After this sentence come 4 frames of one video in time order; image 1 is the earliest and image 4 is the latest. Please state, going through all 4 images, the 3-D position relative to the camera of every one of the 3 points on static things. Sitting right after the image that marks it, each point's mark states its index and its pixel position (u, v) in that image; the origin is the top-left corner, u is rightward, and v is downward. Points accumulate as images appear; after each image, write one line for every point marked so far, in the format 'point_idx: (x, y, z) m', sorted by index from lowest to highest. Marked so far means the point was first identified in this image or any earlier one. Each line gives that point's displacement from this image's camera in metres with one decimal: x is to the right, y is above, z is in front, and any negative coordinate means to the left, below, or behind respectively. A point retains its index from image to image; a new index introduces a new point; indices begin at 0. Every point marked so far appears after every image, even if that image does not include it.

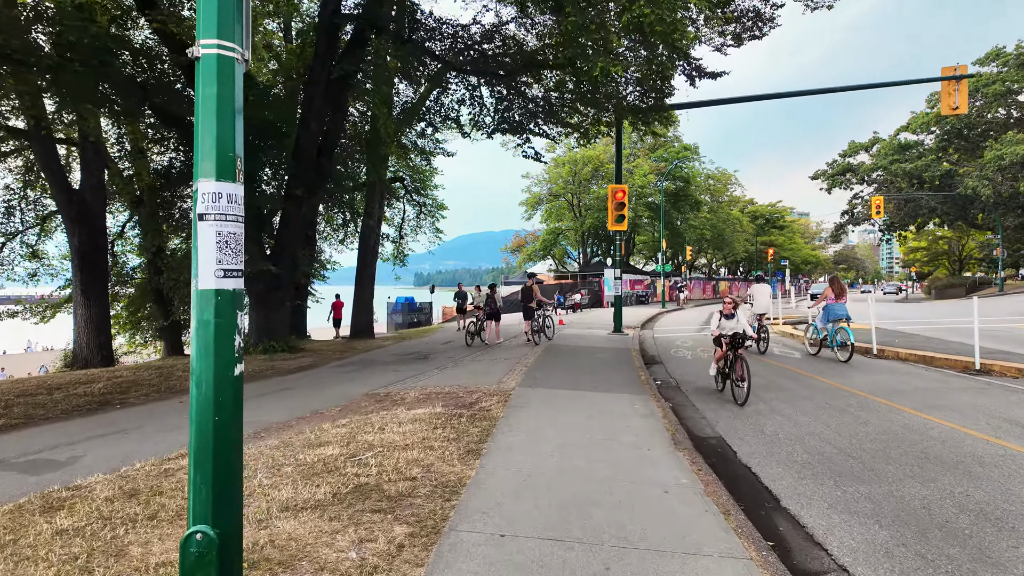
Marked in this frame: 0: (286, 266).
0: (-5.1, +0.5, +13.1) m
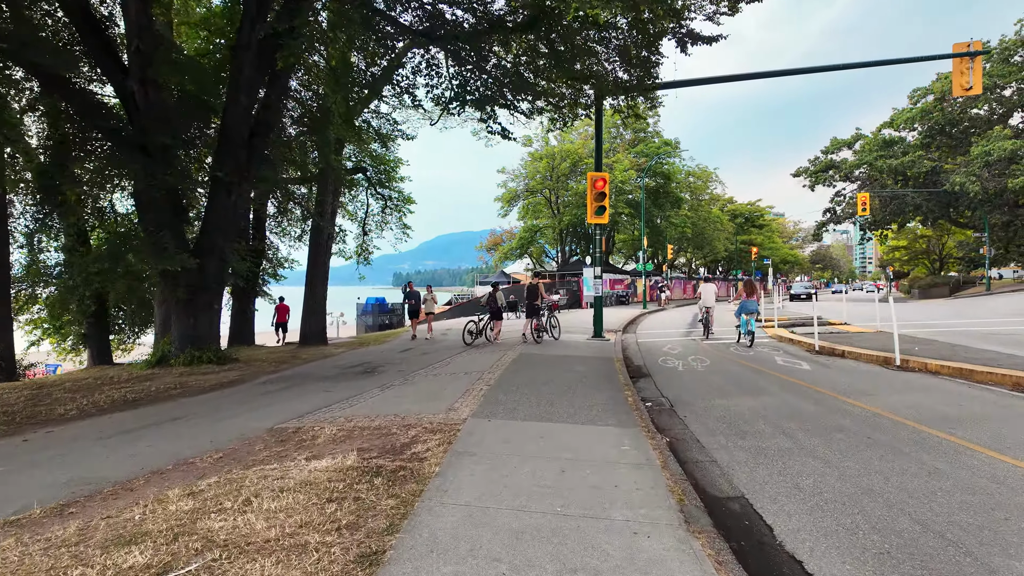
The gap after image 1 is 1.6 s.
0: (-5.7, +0.5, +11.3) m
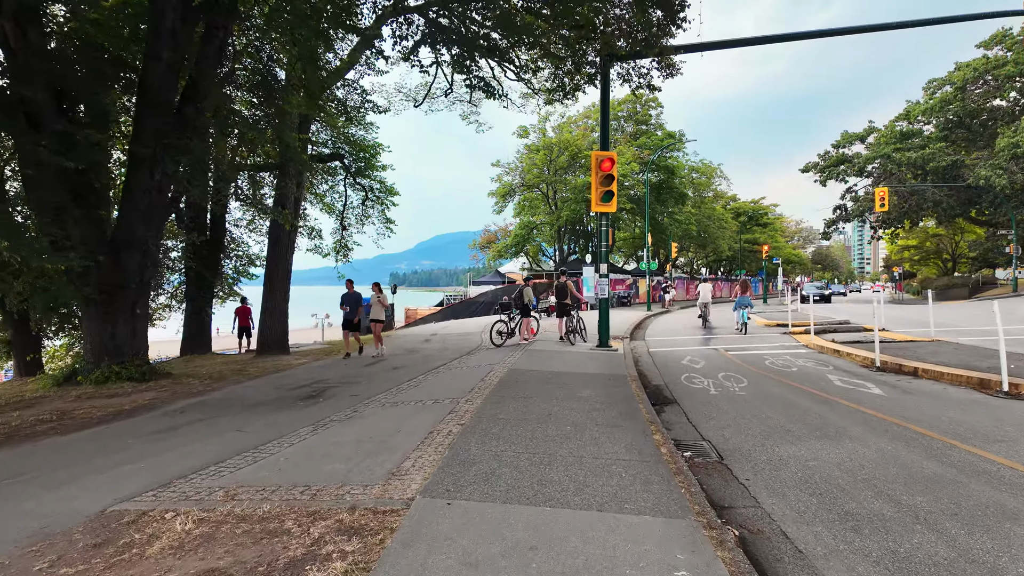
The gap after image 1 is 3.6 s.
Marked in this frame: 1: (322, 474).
0: (-5.9, +0.5, +9.2) m
1: (-1.3, -1.3, +4.0) m
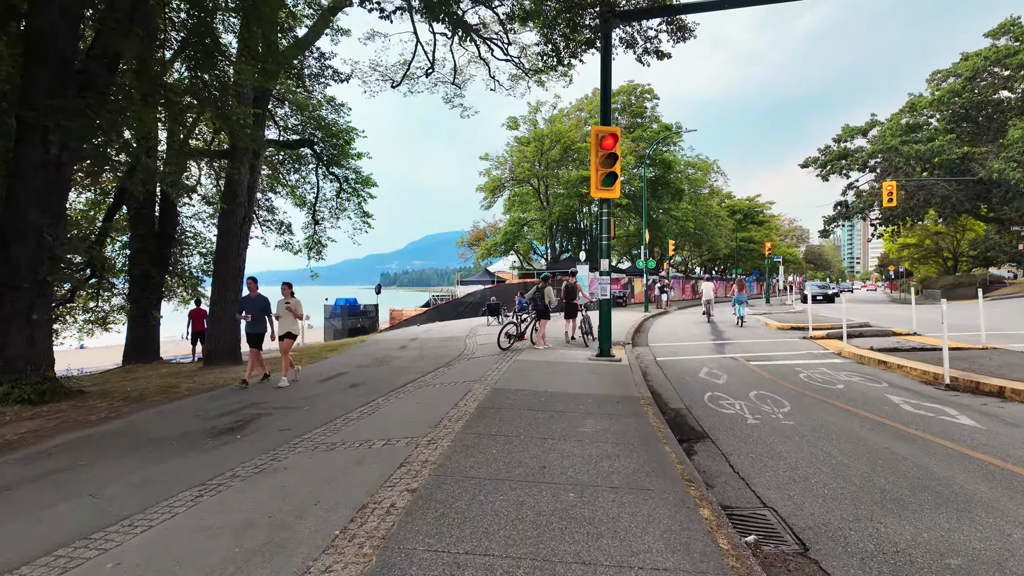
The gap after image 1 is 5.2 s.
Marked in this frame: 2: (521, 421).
0: (-6.1, +0.5, +7.4) m
1: (-1.4, -1.3, +2.3) m
2: (+0.1, -1.2, +5.2) m
